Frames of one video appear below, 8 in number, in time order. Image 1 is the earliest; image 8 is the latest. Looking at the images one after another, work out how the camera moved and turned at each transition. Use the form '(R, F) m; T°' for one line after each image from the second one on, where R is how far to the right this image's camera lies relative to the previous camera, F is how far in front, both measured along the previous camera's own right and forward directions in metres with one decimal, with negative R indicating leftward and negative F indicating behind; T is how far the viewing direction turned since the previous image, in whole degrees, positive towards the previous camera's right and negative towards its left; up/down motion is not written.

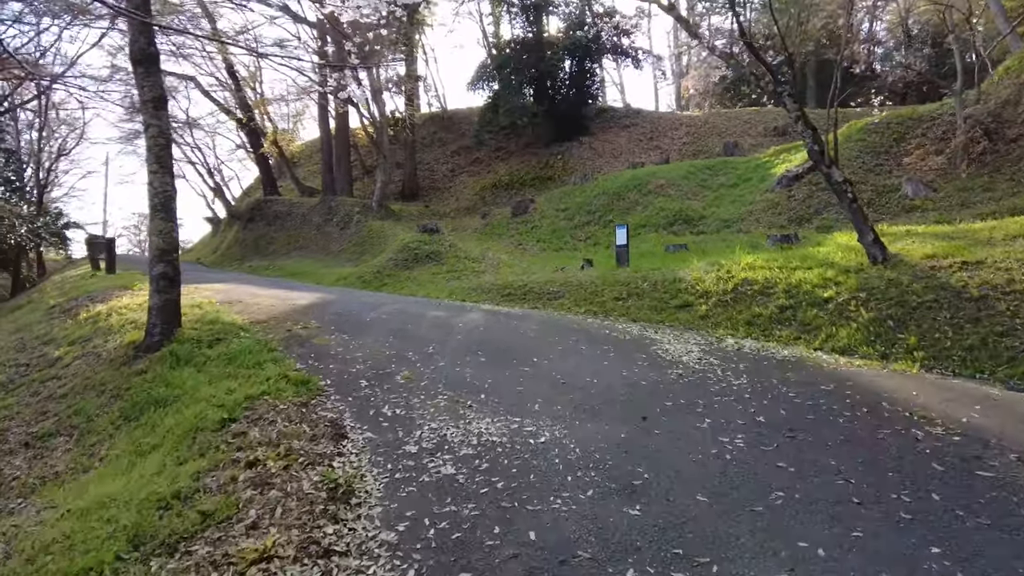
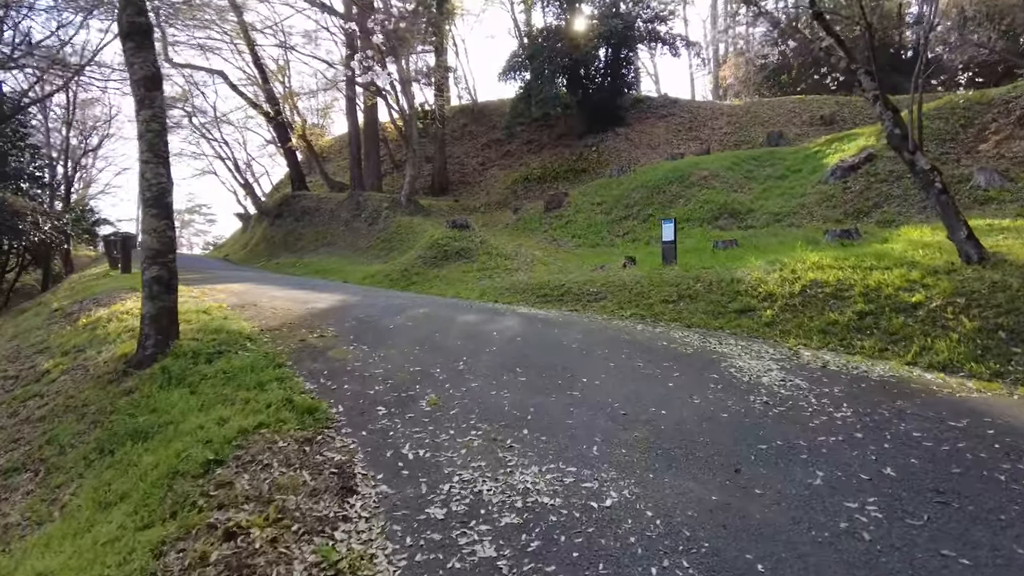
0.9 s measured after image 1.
(-0.1, +1.0) m; -3°
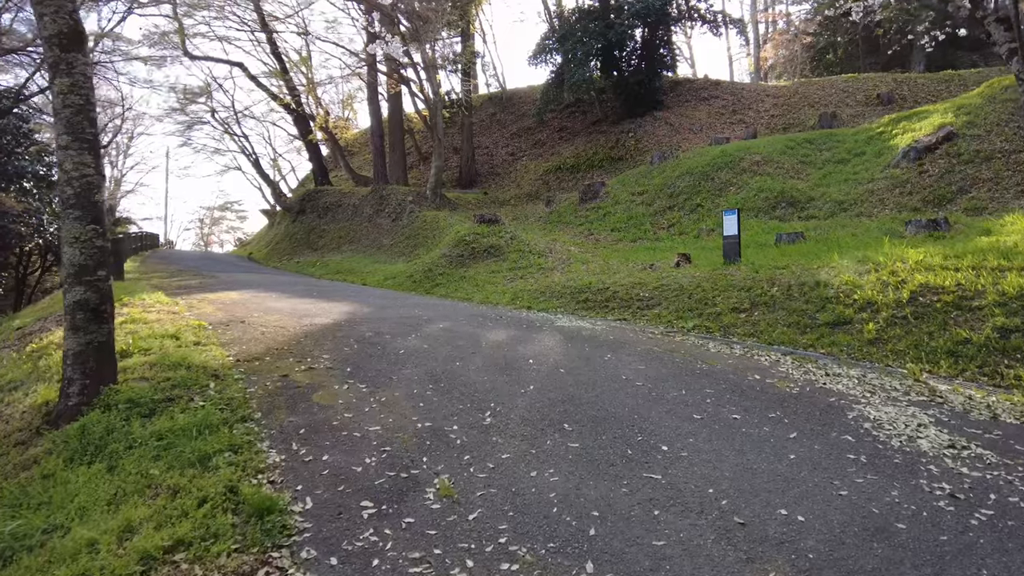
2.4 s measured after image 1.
(-0.1, +1.6) m; -3°
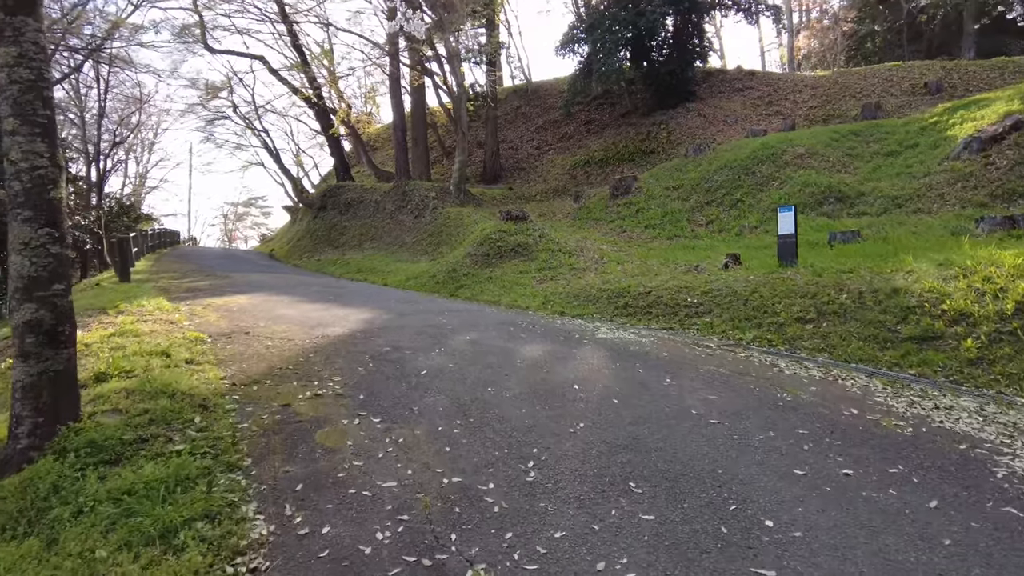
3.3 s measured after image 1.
(-0.1, +0.9) m; -2°
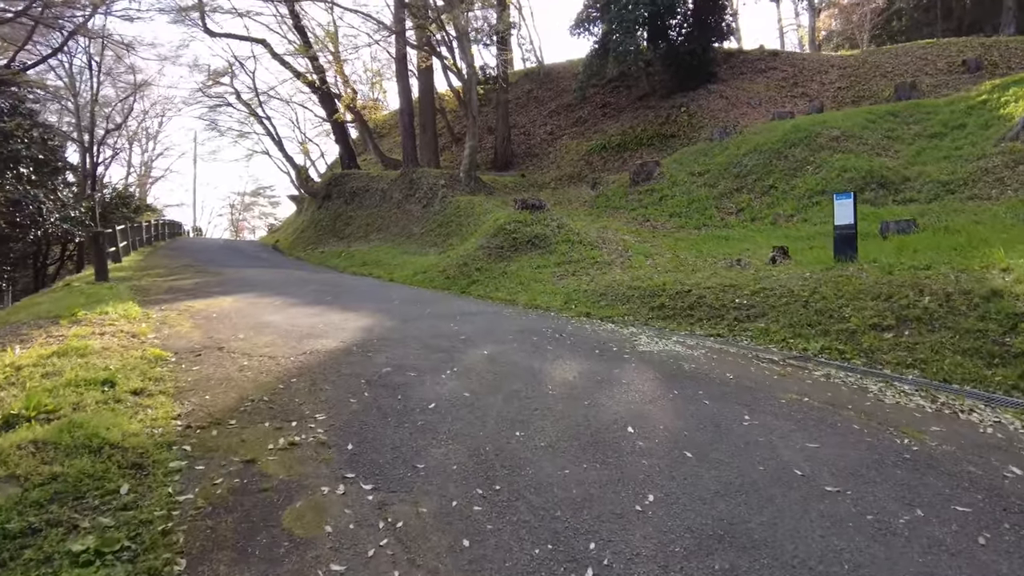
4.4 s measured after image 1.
(-0.1, +1.1) m; -1°
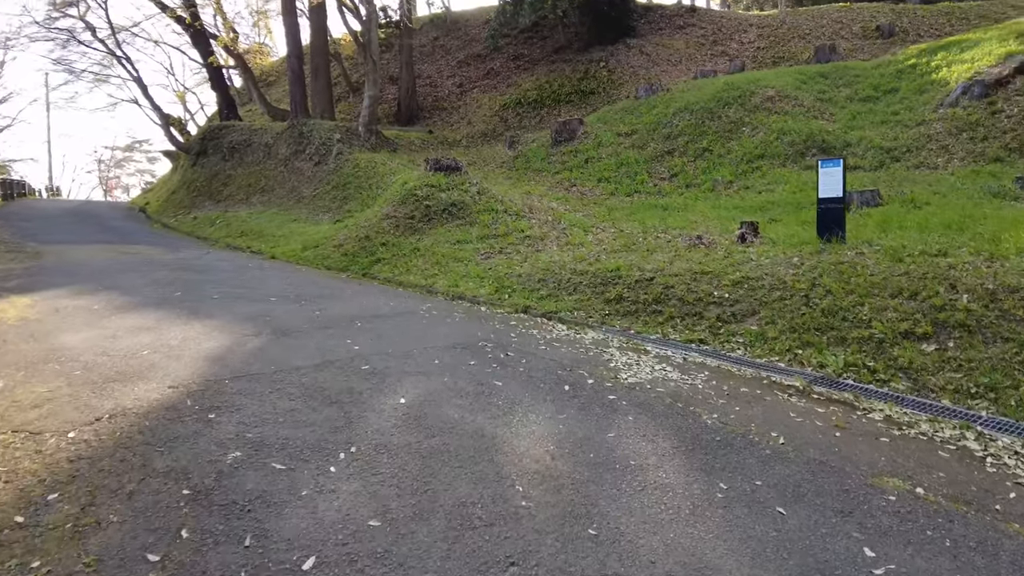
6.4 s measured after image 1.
(-0.2, +2.0) m; +8°
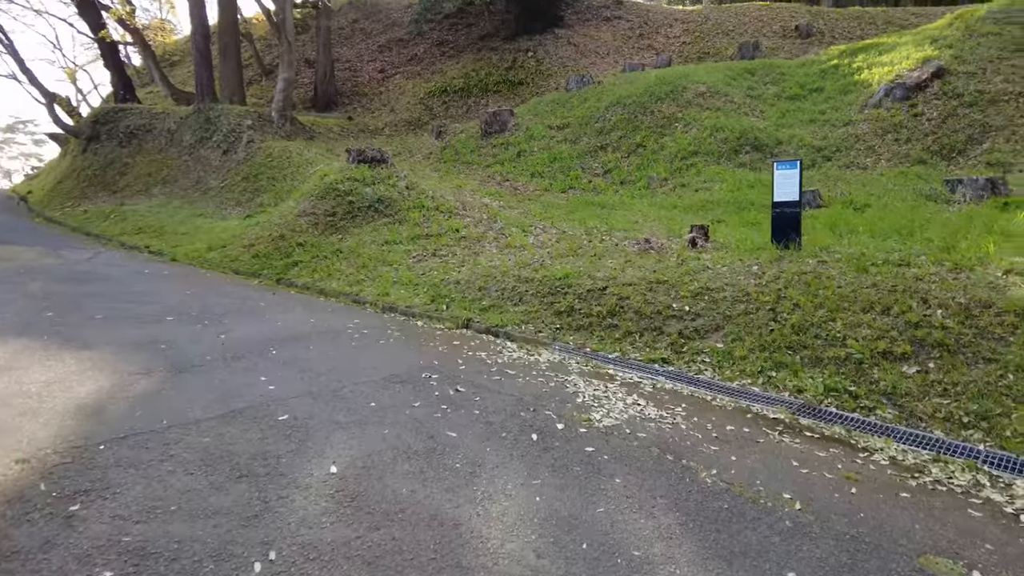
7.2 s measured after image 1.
(-0.2, +0.7) m; +7°
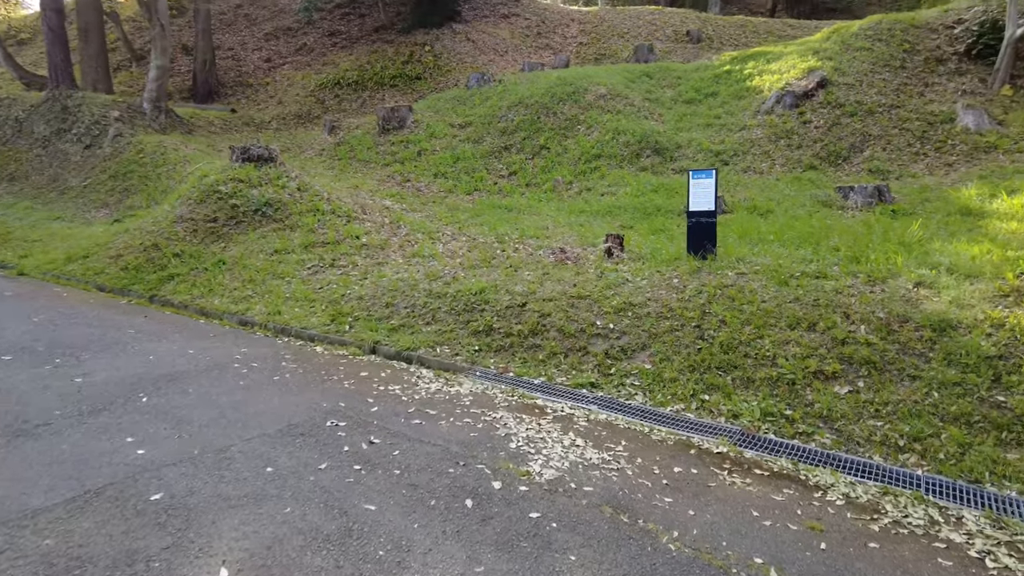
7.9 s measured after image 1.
(-0.1, +0.5) m; +9°
